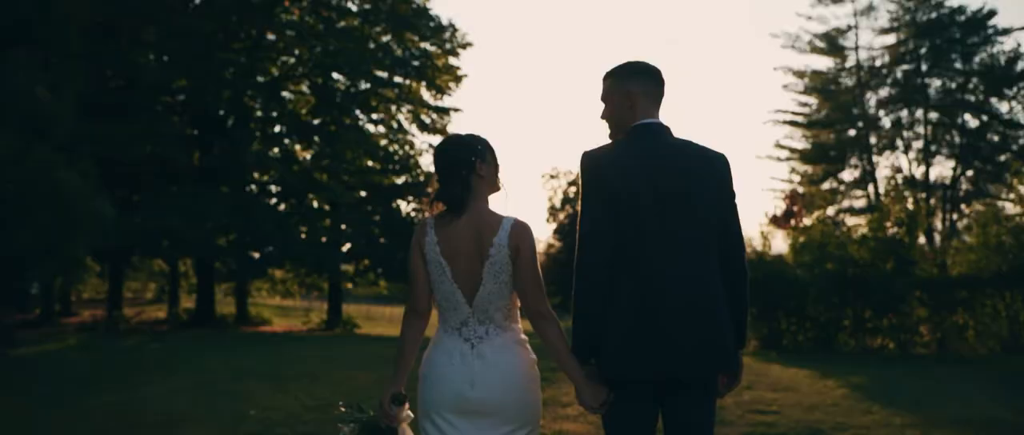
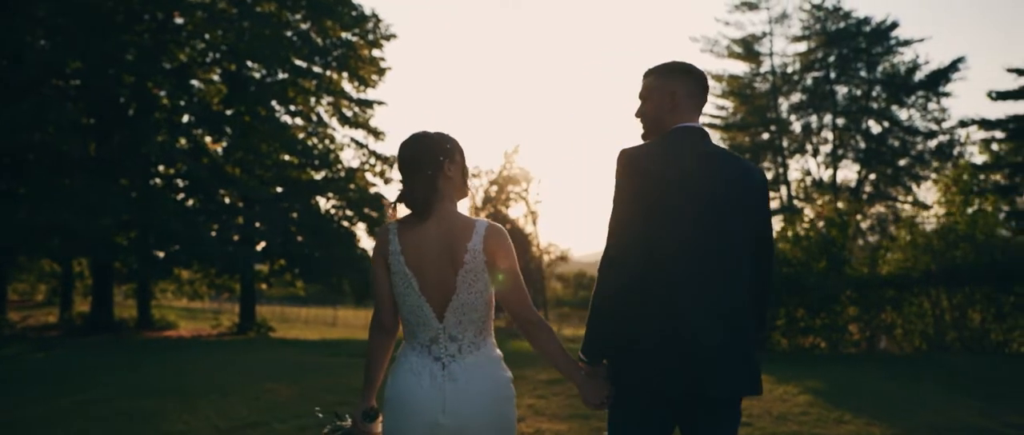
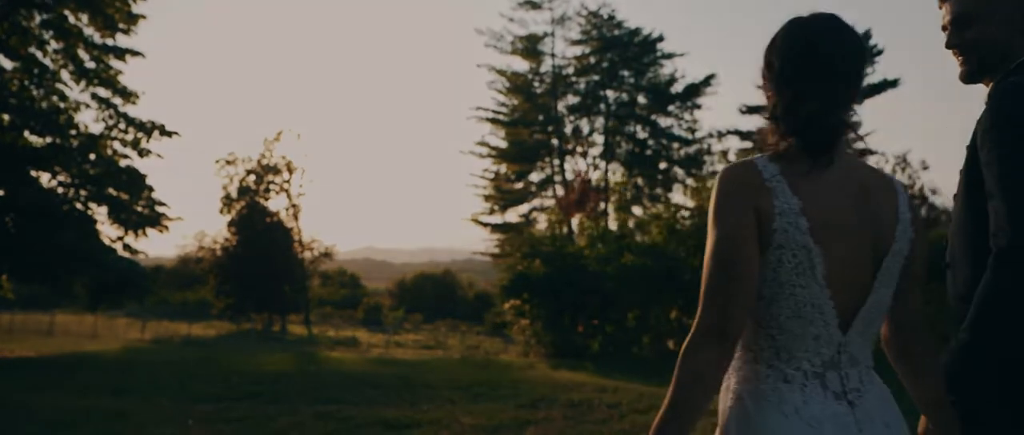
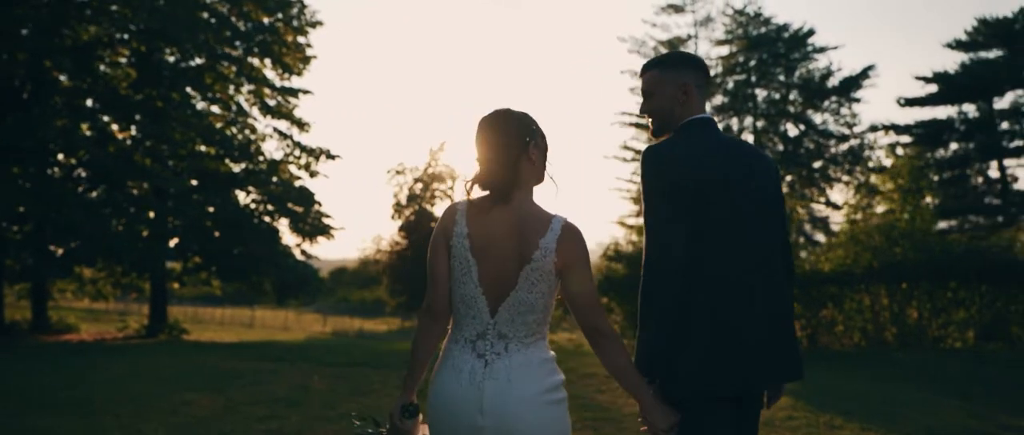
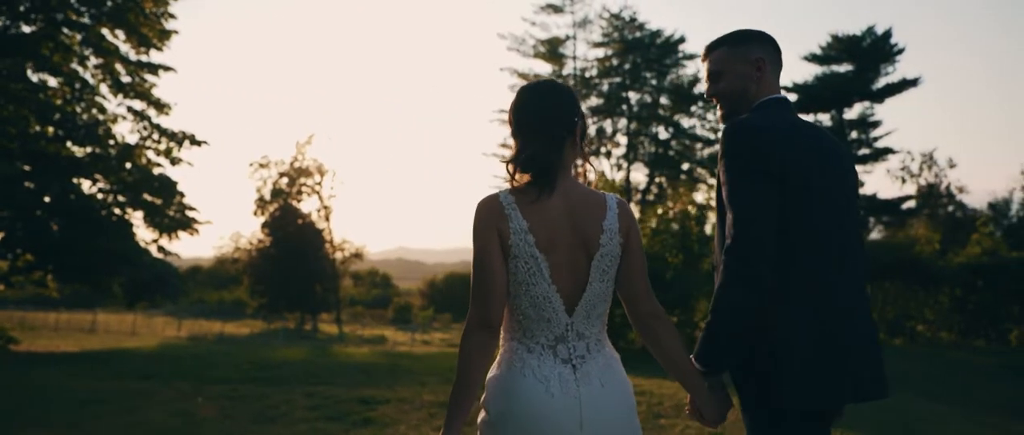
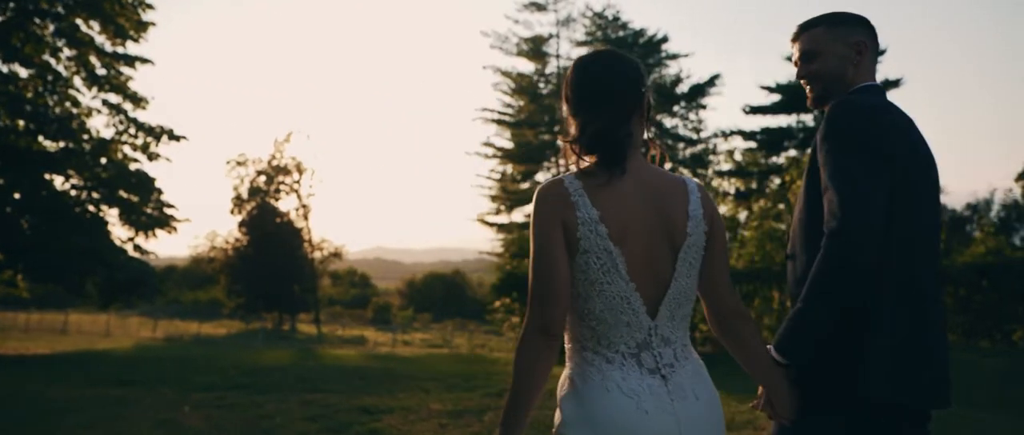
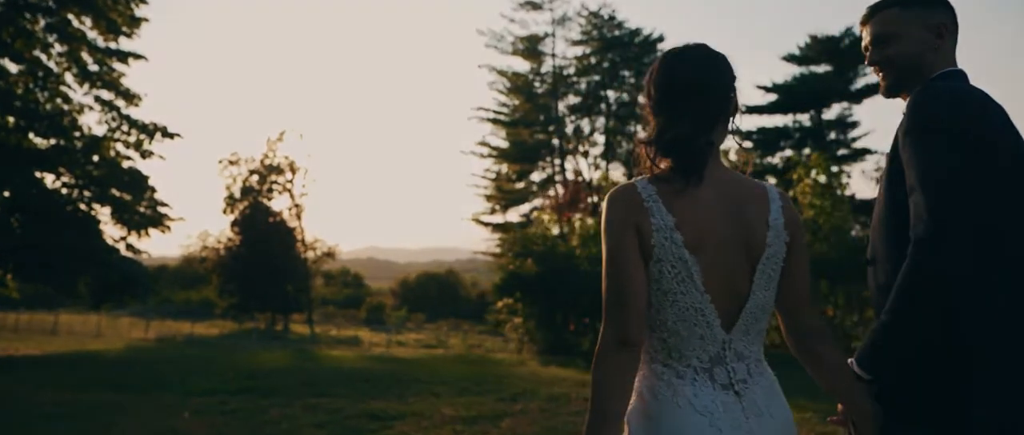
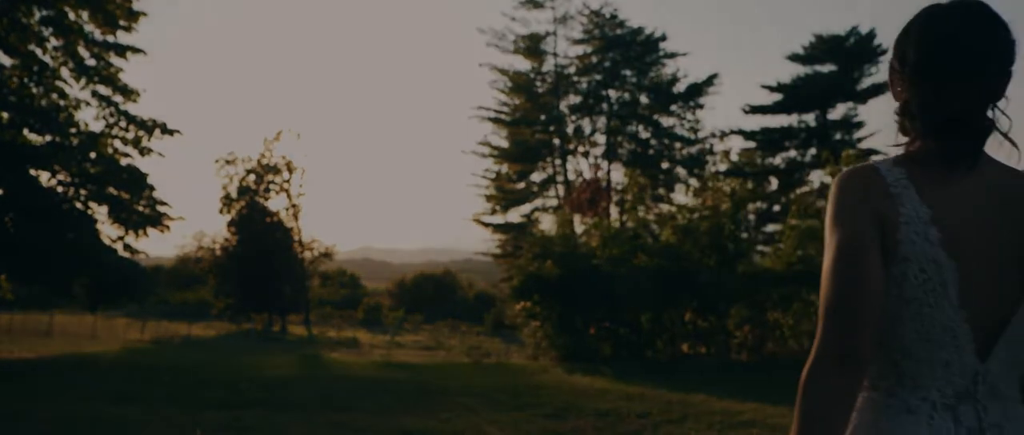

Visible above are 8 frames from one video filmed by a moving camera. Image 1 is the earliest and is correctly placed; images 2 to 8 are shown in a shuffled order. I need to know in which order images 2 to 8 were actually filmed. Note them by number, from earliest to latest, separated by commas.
2, 4, 5, 6, 7, 3, 8
